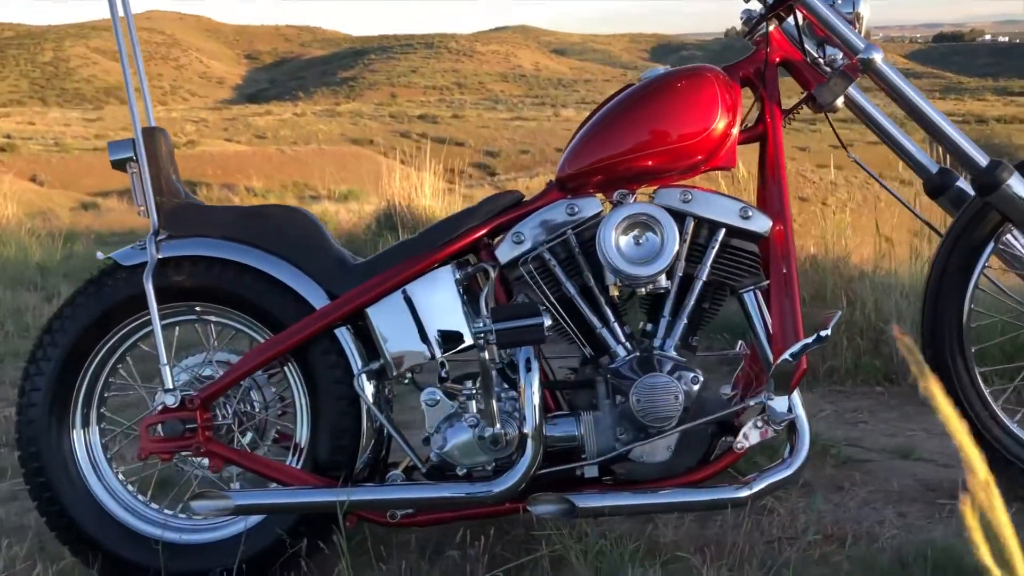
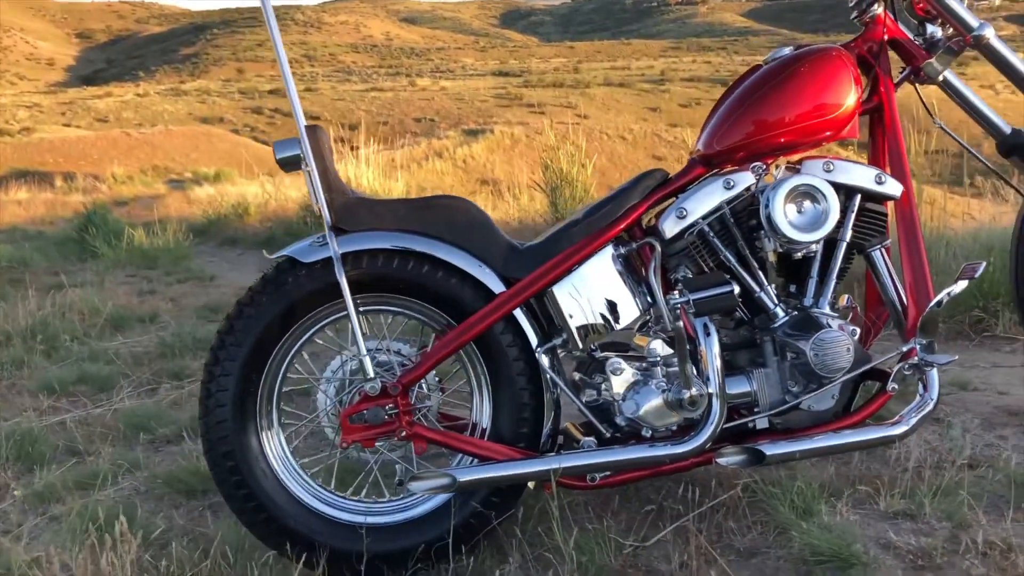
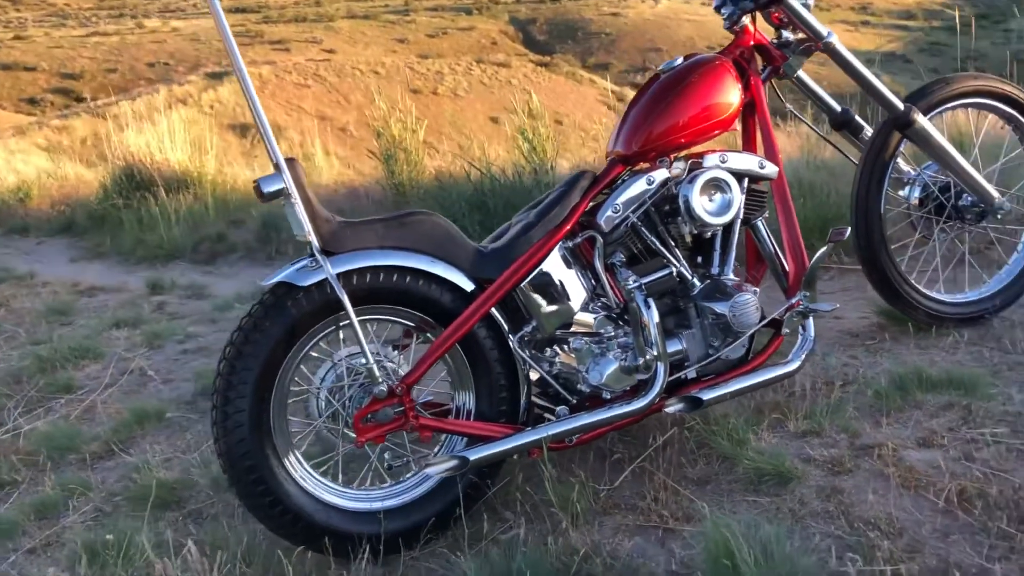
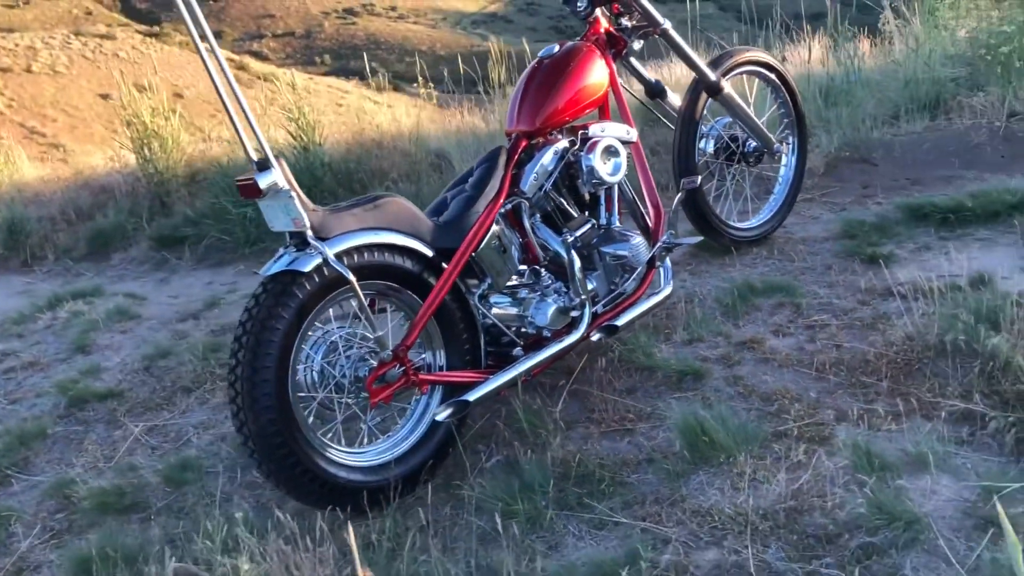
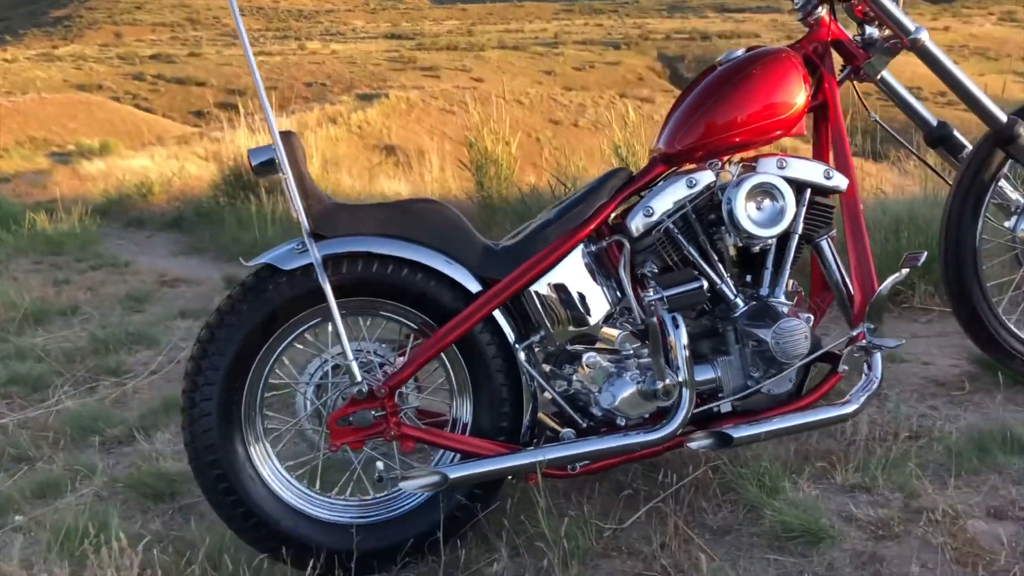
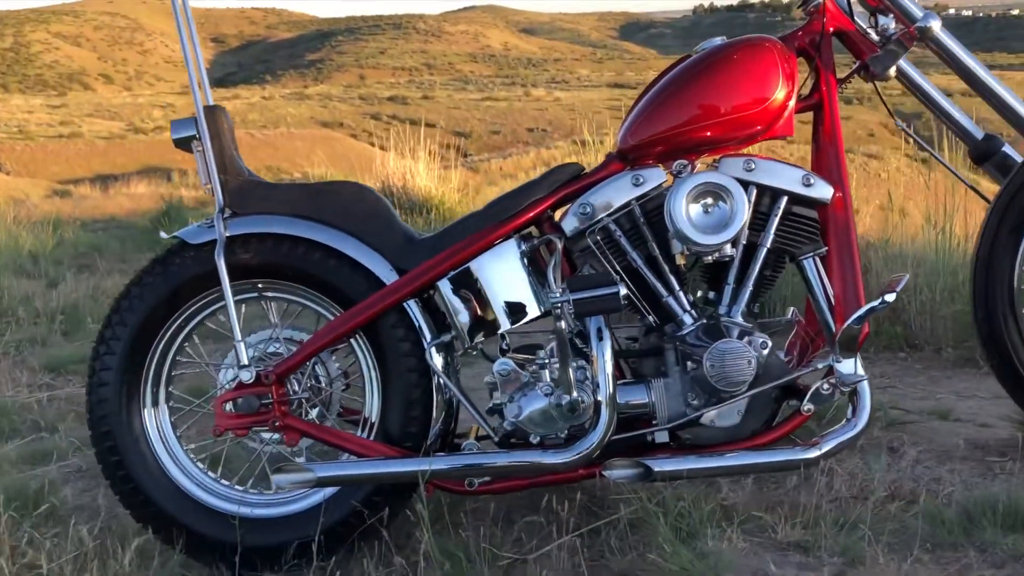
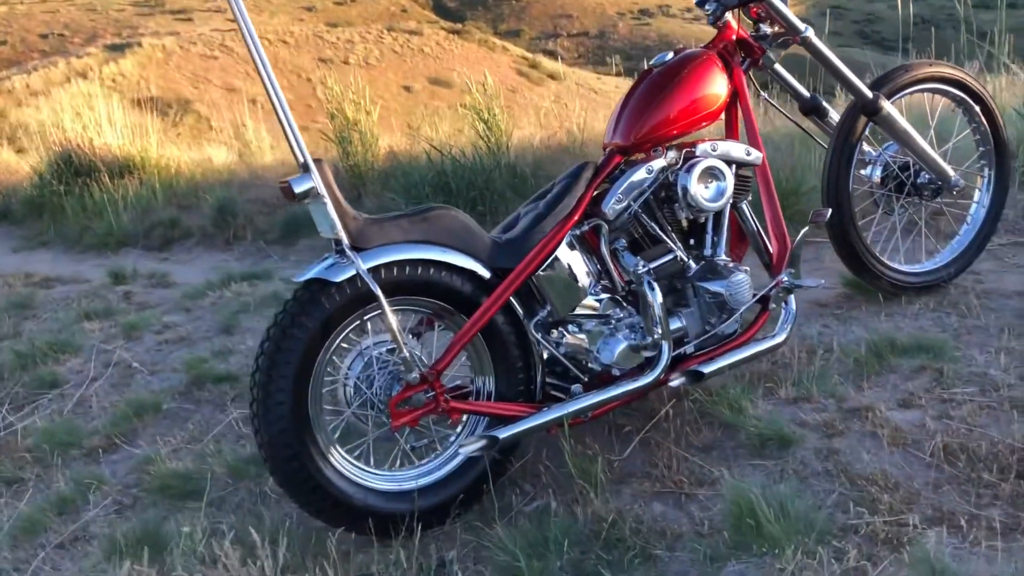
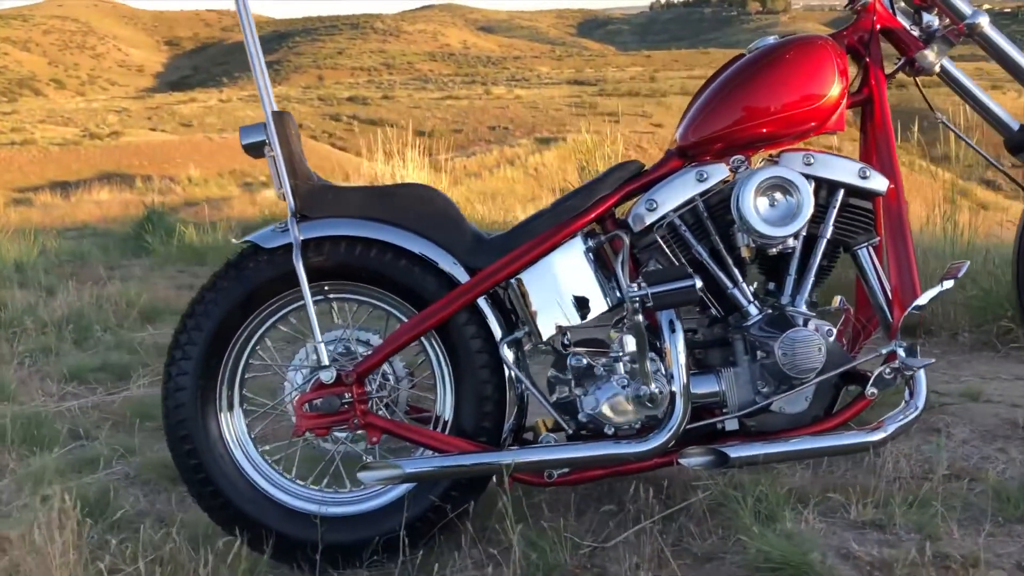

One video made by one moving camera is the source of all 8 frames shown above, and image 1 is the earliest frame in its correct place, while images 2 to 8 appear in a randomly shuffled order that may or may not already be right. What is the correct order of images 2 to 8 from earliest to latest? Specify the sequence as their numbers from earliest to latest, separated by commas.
6, 8, 2, 5, 3, 7, 4
